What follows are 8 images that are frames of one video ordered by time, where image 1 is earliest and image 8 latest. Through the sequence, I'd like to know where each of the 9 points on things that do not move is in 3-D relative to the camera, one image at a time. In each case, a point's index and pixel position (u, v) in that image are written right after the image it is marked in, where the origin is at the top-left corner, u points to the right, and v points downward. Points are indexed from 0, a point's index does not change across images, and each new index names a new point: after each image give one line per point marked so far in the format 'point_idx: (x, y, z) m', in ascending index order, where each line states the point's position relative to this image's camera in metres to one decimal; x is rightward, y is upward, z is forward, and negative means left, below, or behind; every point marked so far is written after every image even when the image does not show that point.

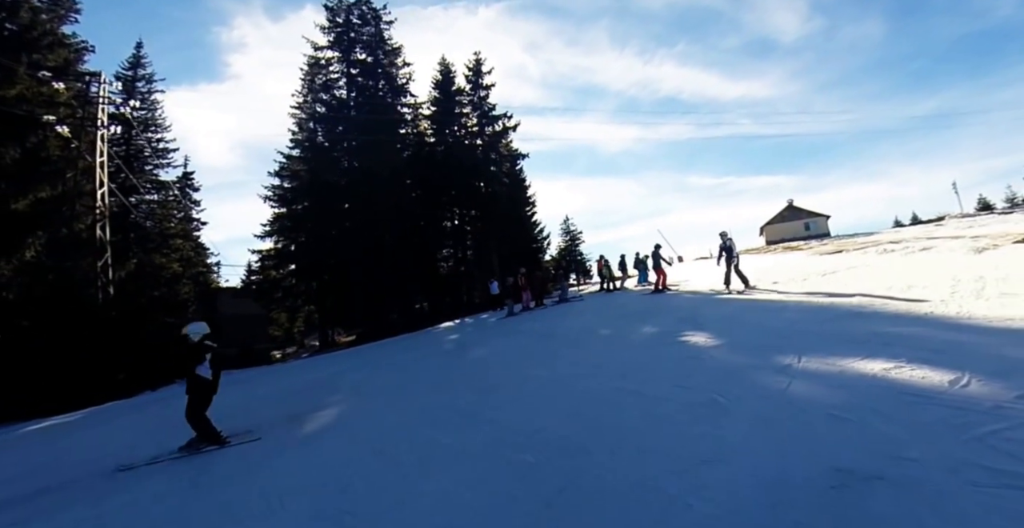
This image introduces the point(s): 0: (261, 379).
0: (-6.6, -3.0, +13.9) m
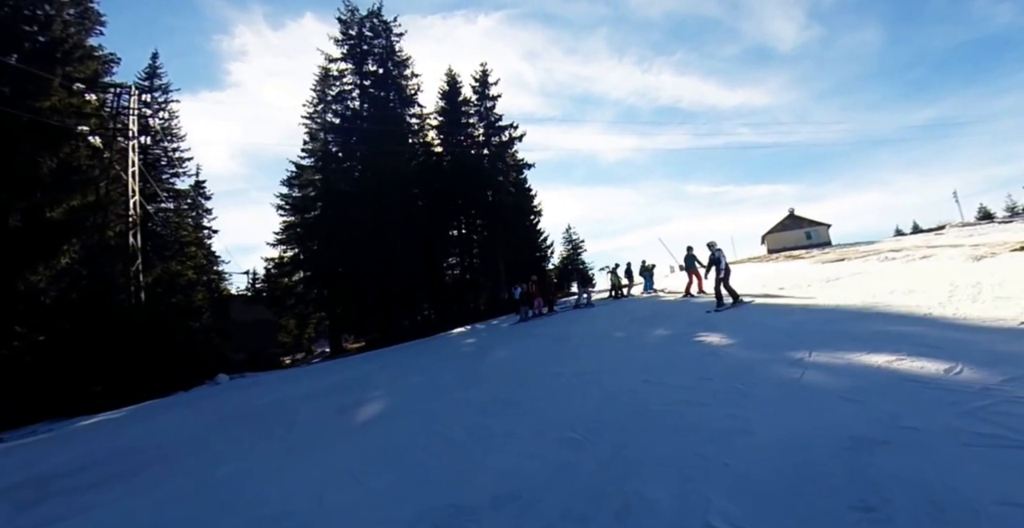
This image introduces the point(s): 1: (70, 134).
0: (-6.1, -3.2, +14.5) m
1: (-15.3, +4.6, +17.9) m
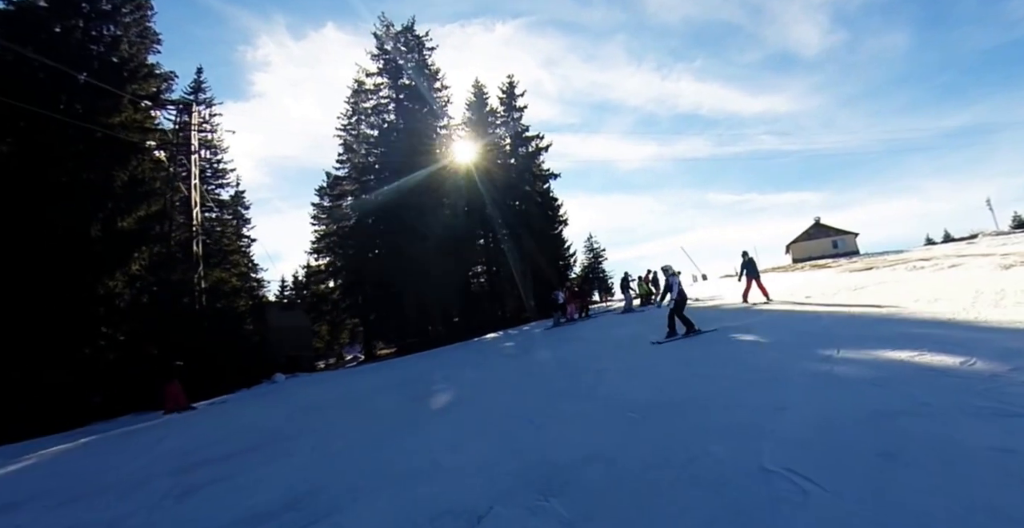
0: (-5.0, -3.4, +15.5) m
1: (-14.0, +4.4, +19.4) m
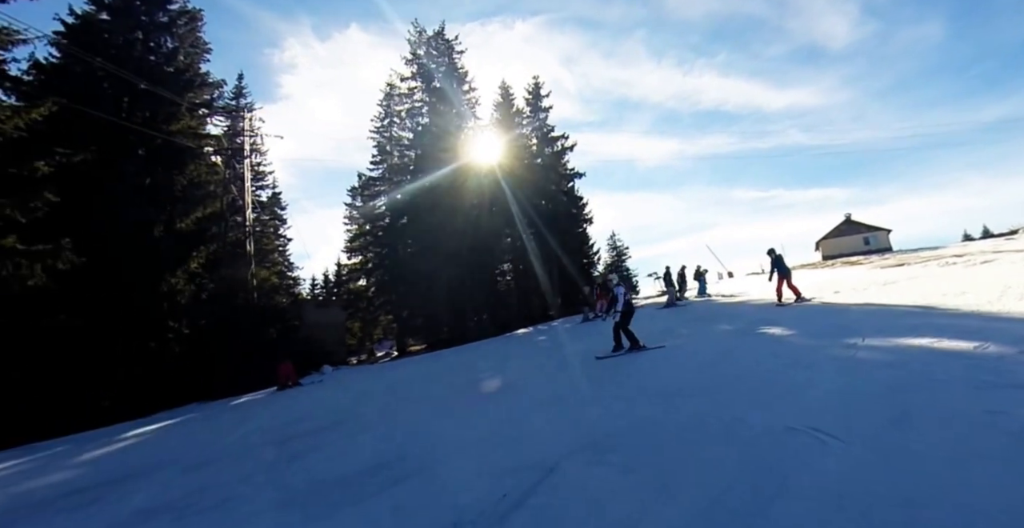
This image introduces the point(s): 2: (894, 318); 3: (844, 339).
0: (-3.9, -3.3, +16.5) m
1: (-12.8, +4.4, +20.7) m
2: (+7.5, -1.0, +10.3) m
3: (+5.5, -1.2, +8.7) m
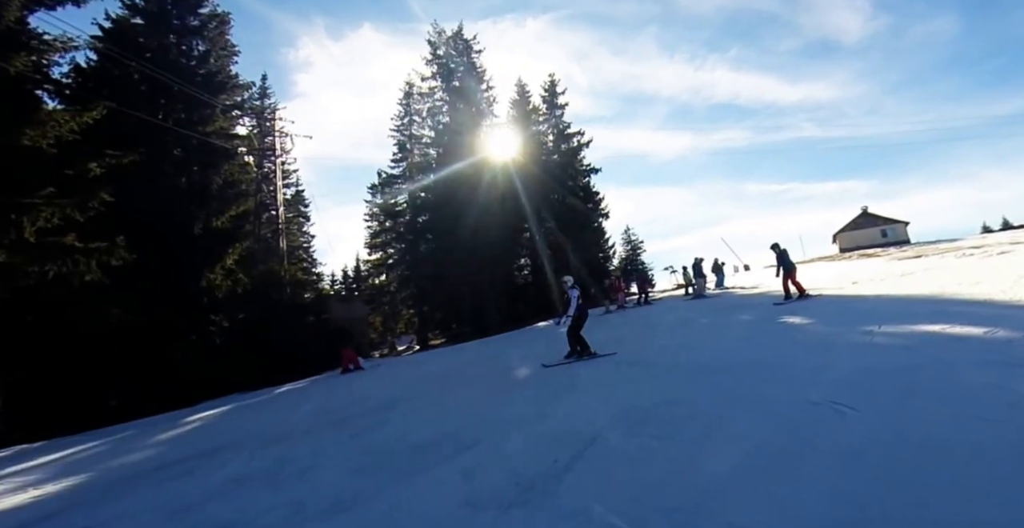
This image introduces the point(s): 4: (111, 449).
0: (-3.1, -3.1, +17.2) m
1: (-11.9, +4.6, +21.6) m
2: (+8.1, -0.9, +10.7) m
3: (+6.1, -1.1, +9.2) m
4: (-6.8, -3.2, +9.1) m
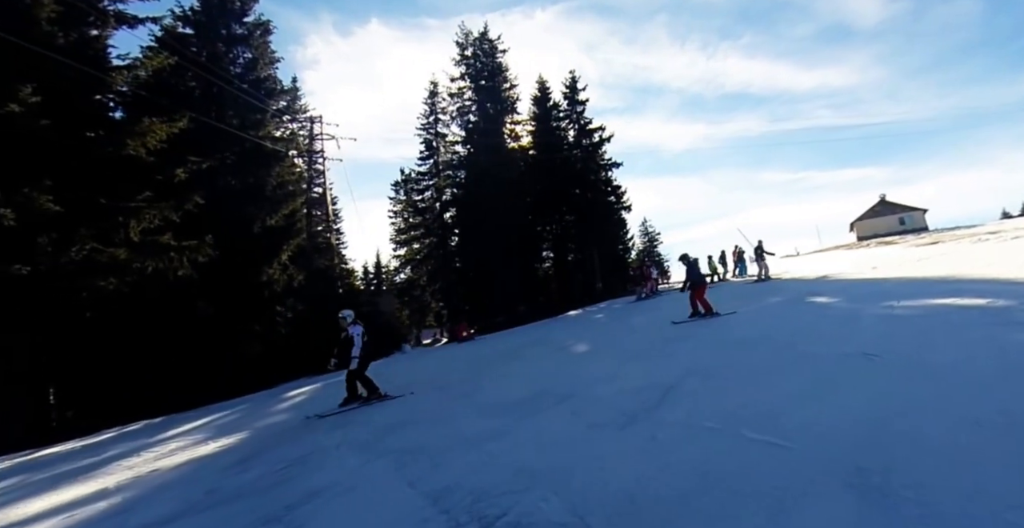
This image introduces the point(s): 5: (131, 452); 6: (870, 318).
0: (-1.6, -2.9, +18.8) m
1: (-10.4, +4.8, +23.2) m
2: (+9.5, -0.5, +12.0) m
3: (+7.4, -0.8, +10.5) m
4: (-5.5, -3.1, +10.8) m
5: (-6.5, -3.3, +8.9) m
6: (+6.1, -1.0, +8.9) m
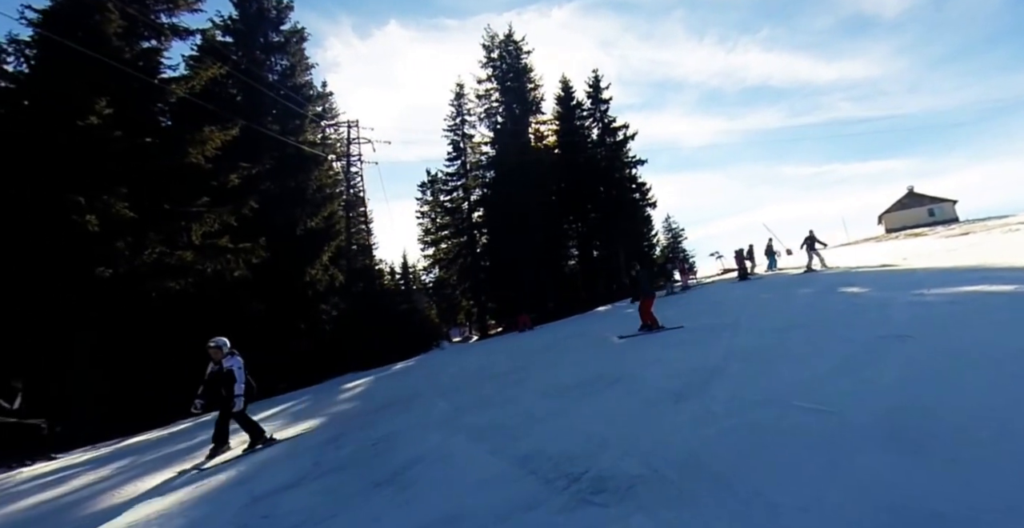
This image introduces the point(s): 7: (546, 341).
0: (-0.3, -2.8, +19.5) m
1: (-9.1, +4.7, +24.3) m
2: (+10.5, -0.3, +12.3) m
3: (+8.4, -0.6, +10.9) m
4: (-4.5, -3.1, +11.7) m
5: (-5.5, -3.3, +9.9) m
6: (+7.0, -0.8, +9.4) m
7: (+0.9, -2.3, +15.7) m
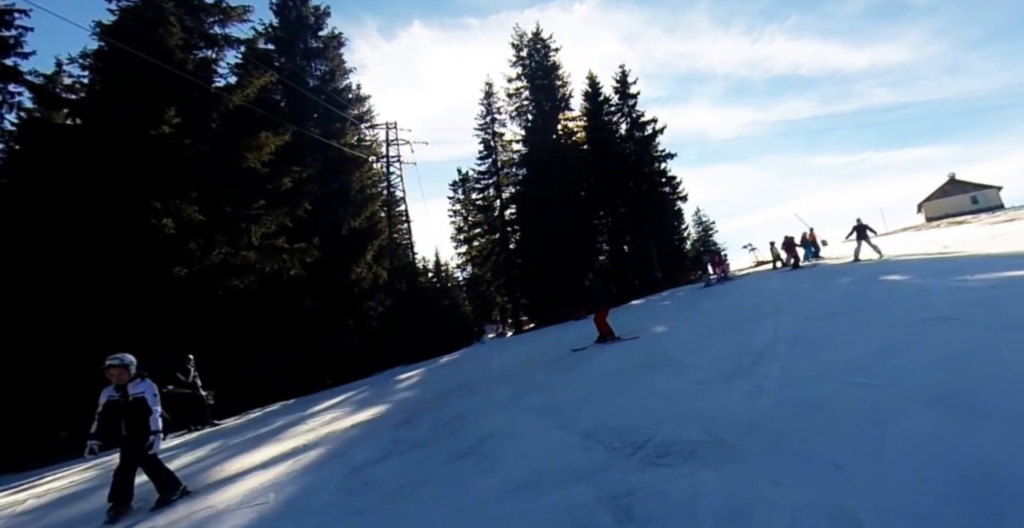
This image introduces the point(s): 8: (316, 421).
0: (+1.2, -2.6, +20.2) m
1: (-7.4, +4.8, +25.3) m
2: (+11.6, 0.0, +12.4) m
3: (+9.4, -0.3, +11.1) m
4: (-3.4, -3.0, +12.5) m
5: (-4.5, -3.2, +10.8) m
6: (+8.0, -0.6, +9.7) m
7: (+2.2, -2.1, +16.2) m
8: (-3.9, -3.1, +10.5) m
